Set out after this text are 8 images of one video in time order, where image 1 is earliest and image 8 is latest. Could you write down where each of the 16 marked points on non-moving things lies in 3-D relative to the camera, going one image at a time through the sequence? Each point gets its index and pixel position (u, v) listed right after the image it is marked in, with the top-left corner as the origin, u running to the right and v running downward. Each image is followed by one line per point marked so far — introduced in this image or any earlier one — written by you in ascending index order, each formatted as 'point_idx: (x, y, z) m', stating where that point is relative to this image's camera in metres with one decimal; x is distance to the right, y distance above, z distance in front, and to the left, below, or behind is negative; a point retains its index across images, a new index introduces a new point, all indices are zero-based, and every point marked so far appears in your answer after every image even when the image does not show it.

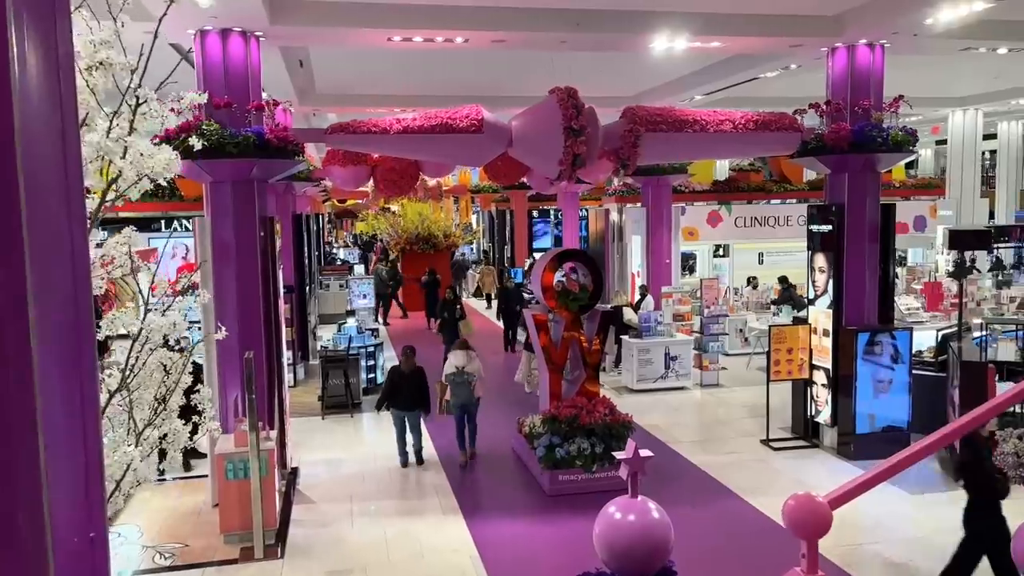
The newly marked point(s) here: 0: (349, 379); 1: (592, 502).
0: (-2.0, -1.1, +9.7) m
1: (+0.7, -1.8, +6.6) m
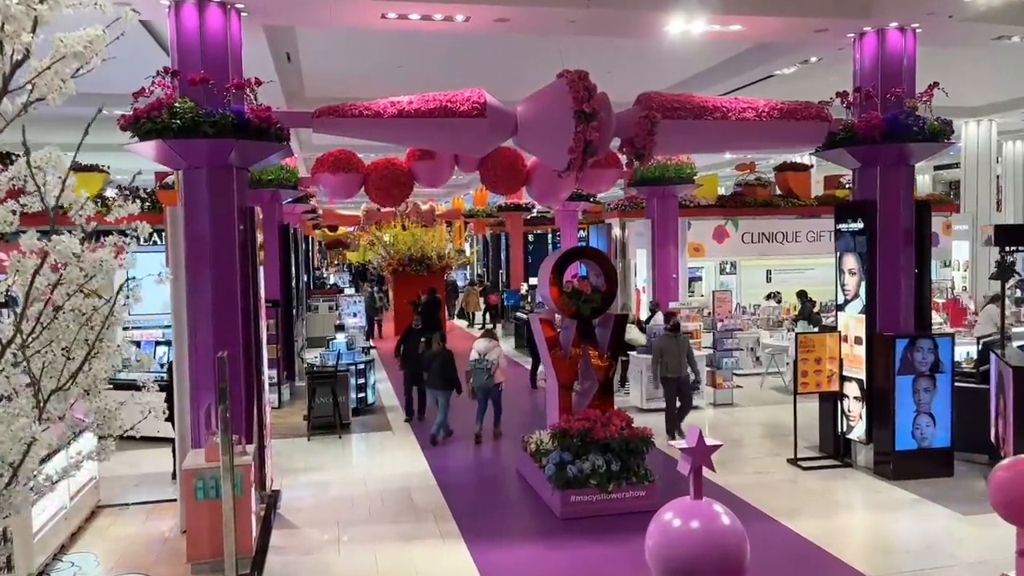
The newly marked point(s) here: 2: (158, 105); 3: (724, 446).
0: (-2.0, -1.3, +9.0) m
1: (+0.7, -1.8, +5.8) m
2: (-2.4, +1.2, +5.4) m
3: (+2.2, -1.7, +8.2) m
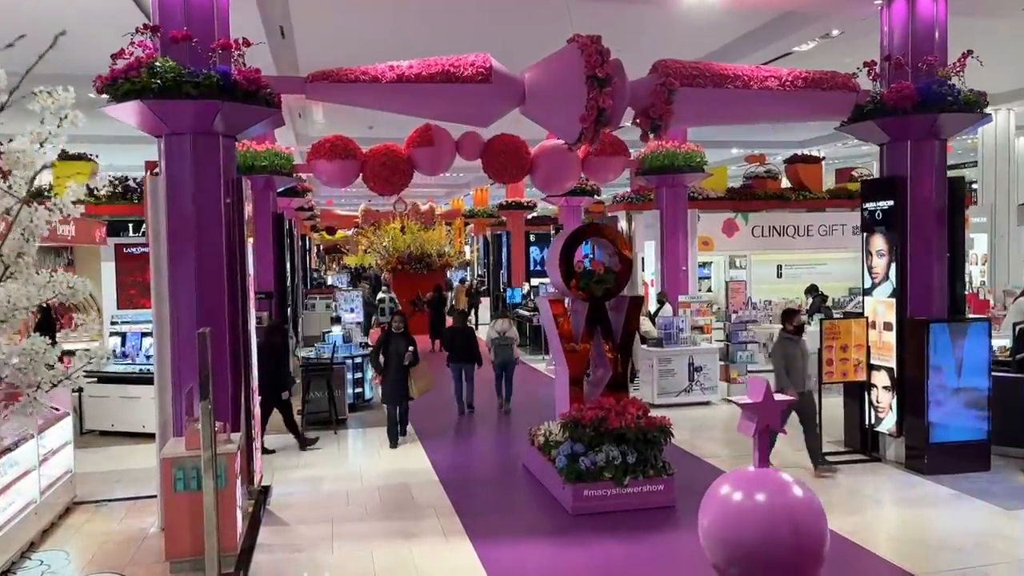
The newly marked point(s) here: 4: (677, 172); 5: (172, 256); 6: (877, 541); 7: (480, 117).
0: (-1.9, -1.1, +8.5) m
1: (+0.8, -1.6, +5.4) m
2: (-2.3, +1.4, +5.0) m
3: (+2.3, -1.5, +7.7) m
4: (+2.2, +1.6, +10.8) m
5: (-2.3, +0.2, +5.3) m
6: (+2.4, -1.6, +5.1) m
7: (-0.3, +1.3, +5.9) m
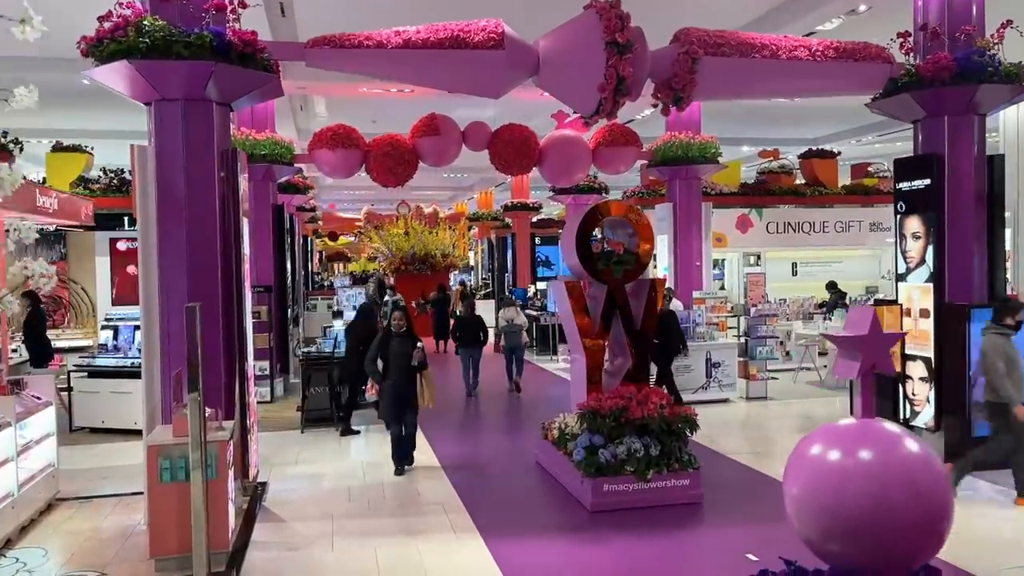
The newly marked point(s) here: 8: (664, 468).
0: (-1.8, -1.0, +8.2) m
1: (+0.9, -1.5, +5.0) m
2: (-2.3, +1.5, +4.6) m
3: (+2.4, -1.4, +7.3) m
4: (+2.3, +1.6, +10.4) m
5: (-2.2, +0.3, +4.9) m
6: (+2.5, -1.5, +4.7) m
7: (-0.2, +1.4, +5.6) m
8: (+1.0, -1.2, +5.2) m
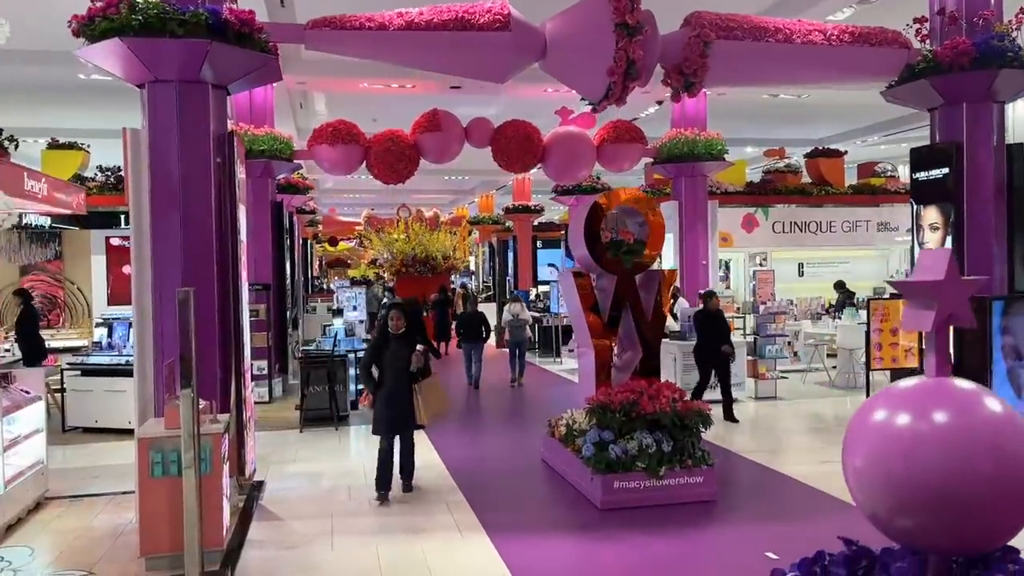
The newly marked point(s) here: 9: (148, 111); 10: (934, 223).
0: (-1.8, -1.0, +8.0) m
1: (+0.9, -1.4, +4.8) m
2: (-2.2, +1.6, +4.4) m
3: (+2.4, -1.4, +7.1) m
4: (+2.4, +1.6, +10.2) m
5: (-2.2, +0.4, +4.8) m
6: (+2.5, -1.4, +4.5) m
7: (-0.1, +1.5, +5.4) m
8: (+1.1, -1.1, +5.0) m
9: (-2.2, +1.1, +4.8) m
10: (+3.3, +0.5, +6.2) m
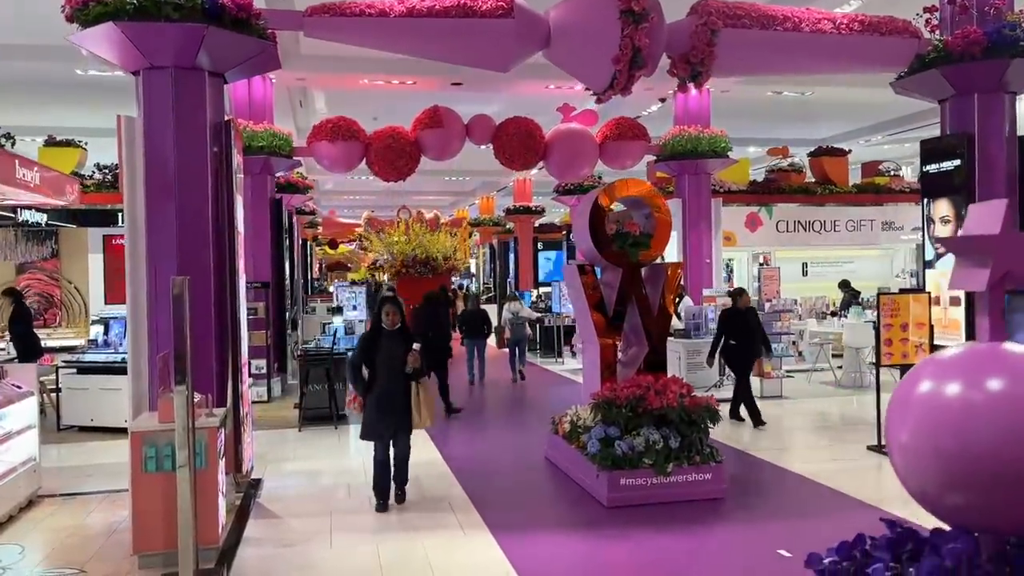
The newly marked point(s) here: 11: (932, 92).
0: (-1.8, -1.0, +7.8) m
1: (+0.9, -1.3, +4.7) m
2: (-2.2, +1.7, +4.3) m
3: (+2.4, -1.3, +7.0) m
4: (+2.4, +1.7, +10.1) m
5: (-2.1, +0.5, +4.6) m
6: (+2.5, -1.4, +4.4) m
7: (-0.1, +1.5, +5.3) m
8: (+1.1, -1.1, +4.9) m
9: (-2.2, +1.1, +4.7) m
10: (+3.3, +0.6, +6.1) m
11: (+3.2, +1.5, +6.1) m
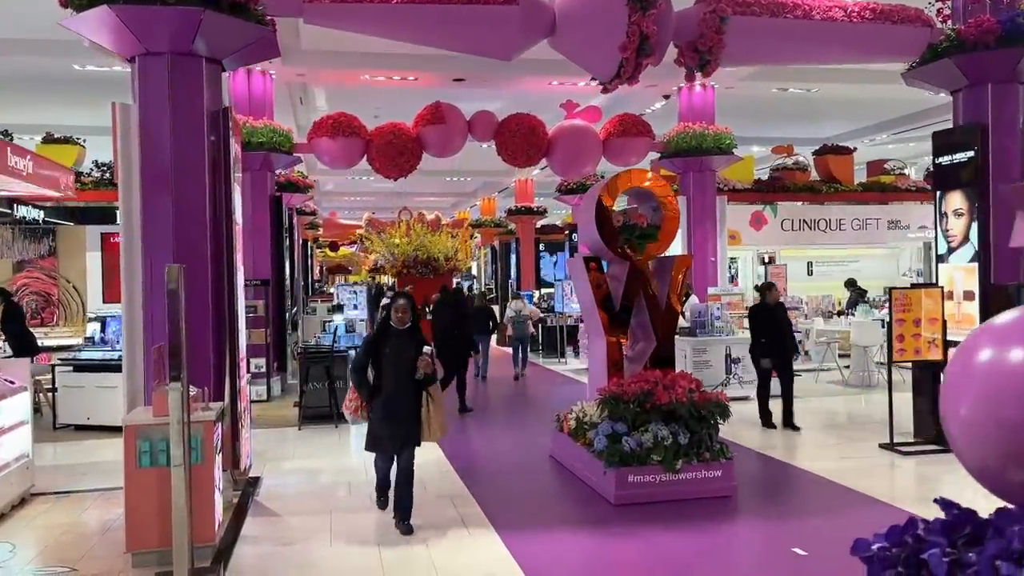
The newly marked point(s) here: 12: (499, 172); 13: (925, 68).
0: (-1.7, -0.9, +7.7) m
1: (+0.9, -1.3, +4.5) m
2: (-2.2, +1.7, +4.2) m
3: (+2.5, -1.3, +6.9) m
4: (+2.4, +1.7, +10.0) m
5: (-2.1, +0.5, +4.5) m
6: (+2.5, -1.3, +4.2) m
7: (-0.1, +1.6, +5.2) m
8: (+1.1, -1.0, +4.8) m
9: (-2.2, +1.2, +4.6) m
10: (+3.3, +0.6, +5.9) m
11: (+3.2, +1.5, +5.9) m
12: (-0.3, +2.9, +19.4) m
13: (+3.1, +1.6, +5.8) m
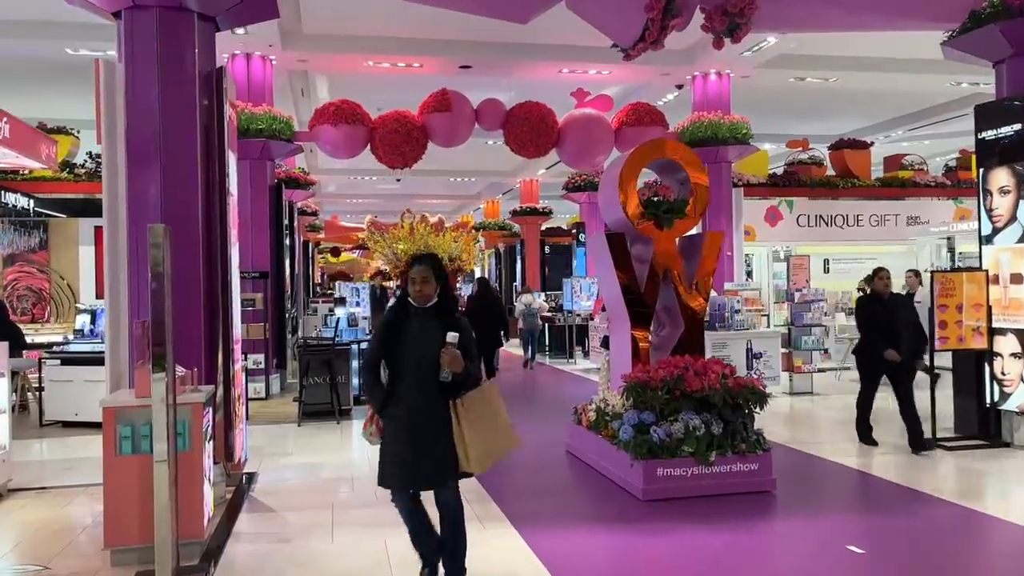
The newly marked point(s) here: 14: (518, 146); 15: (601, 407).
0: (-1.6, -0.8, +7.3) m
1: (+1.0, -1.2, +4.1) m
2: (-2.1, +1.9, +3.9) m
3: (+2.6, -1.2, +6.5) m
4: (+2.5, +1.7, +9.6) m
5: (-2.0, +0.6, +4.2) m
6: (+2.6, -1.2, +3.8) m
7: (0.0, +1.7, +4.8) m
8: (+1.2, -0.9, +4.4) m
9: (-2.1, +1.3, +4.2) m
10: (+3.5, +0.7, +5.6) m
11: (+3.4, +1.7, +5.6) m
12: (-0.2, +2.8, +19.1) m
13: (+3.2, +1.7, +5.5) m
14: (+0.1, +1.6, +8.5) m
15: (+0.6, -0.8, +5.1) m
